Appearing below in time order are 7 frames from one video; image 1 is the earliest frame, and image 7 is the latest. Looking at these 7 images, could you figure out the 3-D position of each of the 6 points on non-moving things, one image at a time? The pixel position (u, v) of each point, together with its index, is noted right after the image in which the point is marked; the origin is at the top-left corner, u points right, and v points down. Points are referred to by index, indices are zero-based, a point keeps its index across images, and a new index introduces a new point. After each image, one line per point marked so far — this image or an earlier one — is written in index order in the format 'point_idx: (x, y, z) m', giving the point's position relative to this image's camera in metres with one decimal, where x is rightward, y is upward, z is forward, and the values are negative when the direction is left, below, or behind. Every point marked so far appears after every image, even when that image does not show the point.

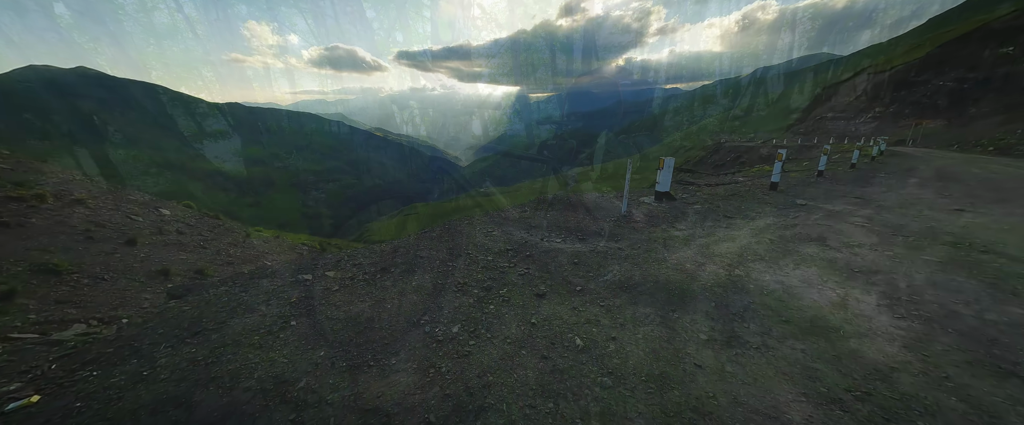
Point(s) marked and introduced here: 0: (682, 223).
0: (+5.1, -0.3, +10.9) m
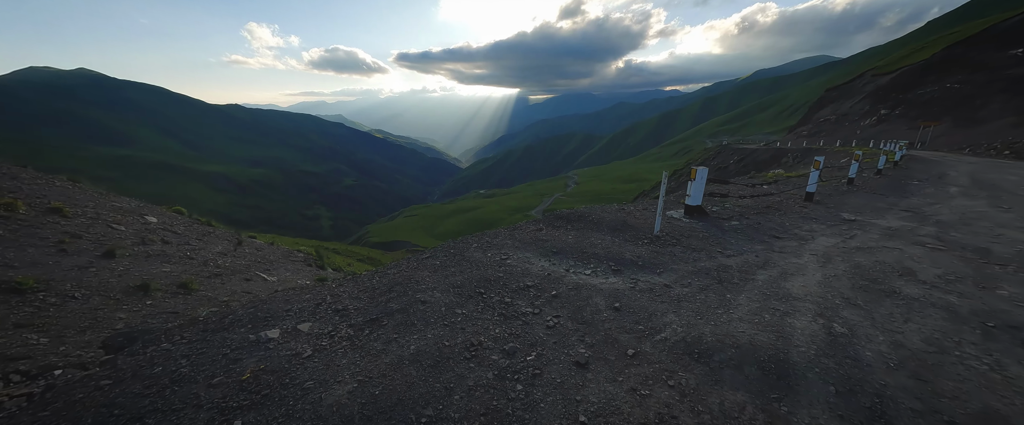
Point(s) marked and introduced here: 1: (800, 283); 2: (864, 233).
0: (+5.5, -0.8, +9.3) m
1: (+5.4, -1.3, +6.9) m
2: (+10.5, -0.6, +10.9) m
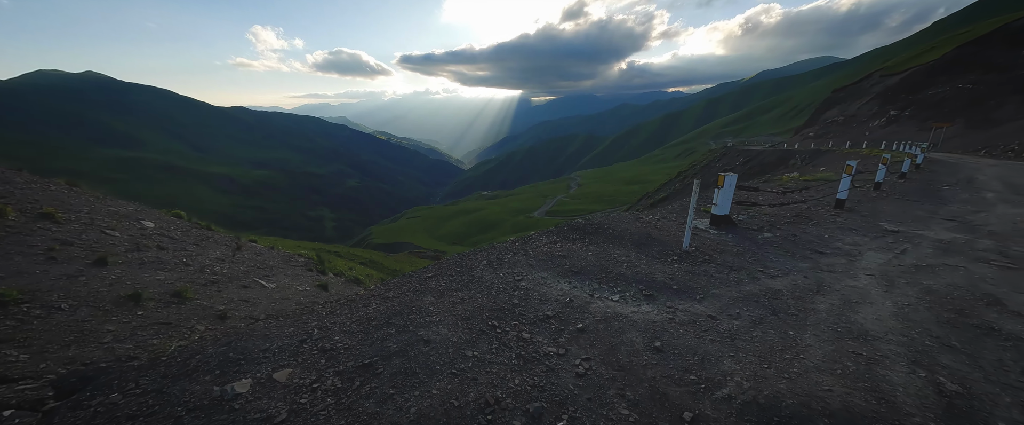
0: (+5.8, -1.1, +8.3) m
1: (+5.7, -1.6, +5.8) m
2: (+10.8, -0.9, +9.9) m
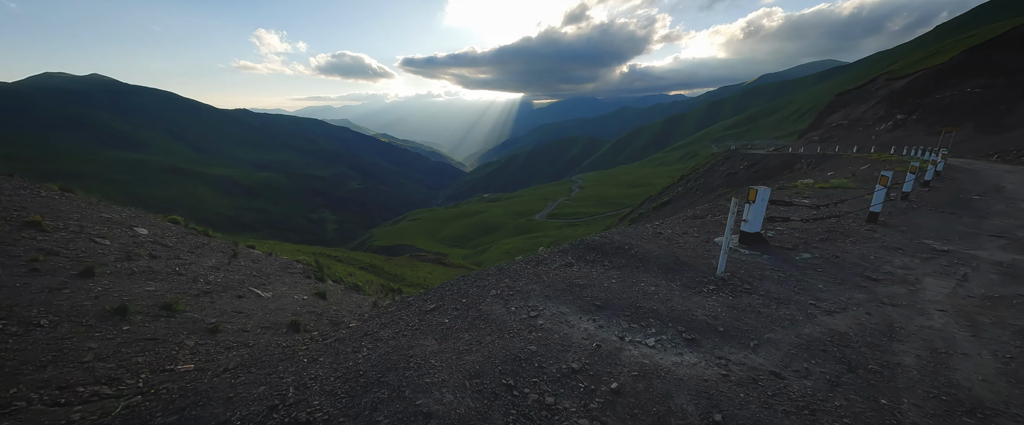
0: (+6.0, -1.6, +7.2) m
1: (+5.9, -2.0, +4.7) m
2: (+11.1, -1.4, +8.8) m
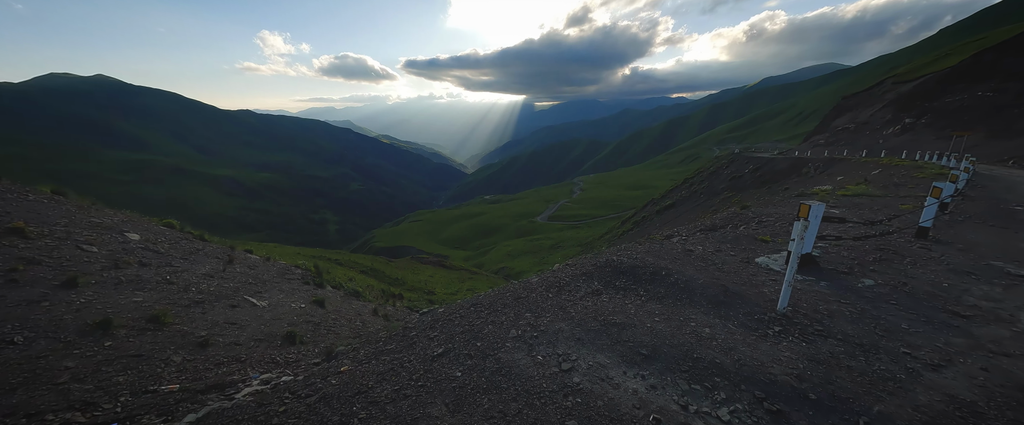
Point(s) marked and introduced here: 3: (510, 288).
0: (+6.4, -2.1, +6.0) m
1: (+6.3, -2.5, +3.5) m
2: (+11.5, -1.9, +7.5) m
3: (-0.1, -2.1, +10.3) m
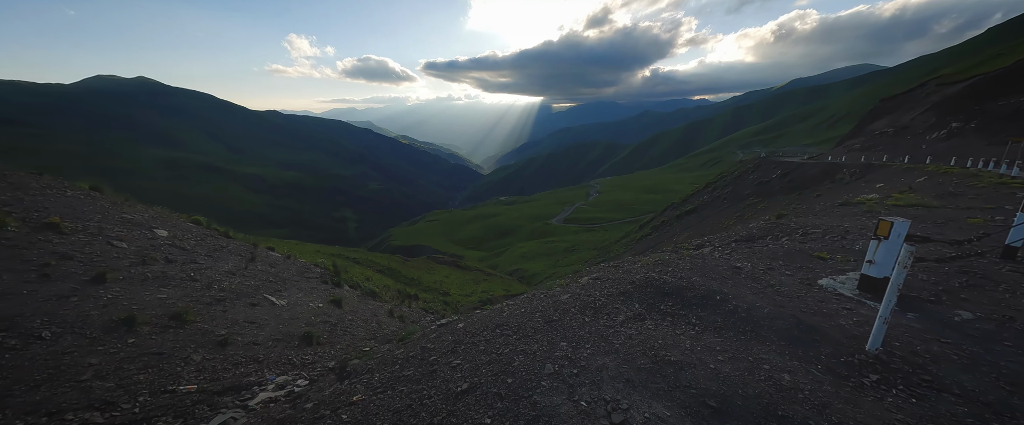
0: (+6.9, -2.4, +4.8) m
1: (+6.7, -2.8, +2.3) m
2: (+12.1, -2.3, +6.1) m
3: (+0.6, -2.4, +9.4) m
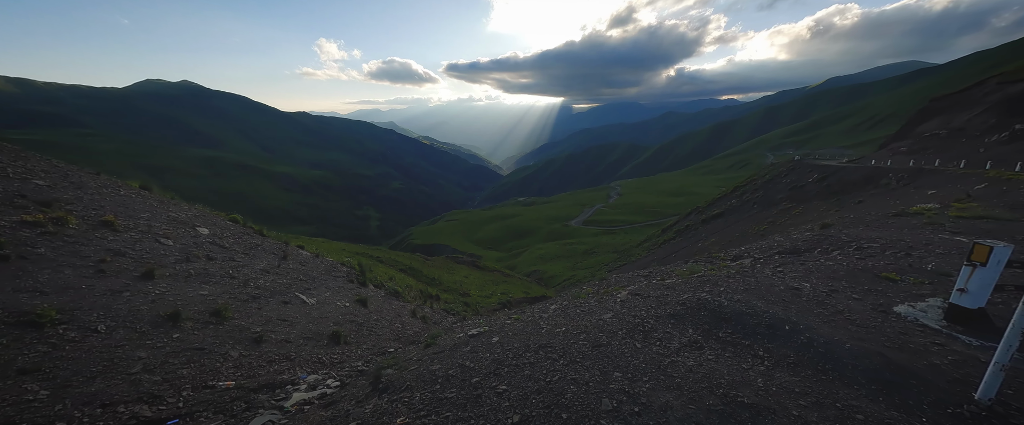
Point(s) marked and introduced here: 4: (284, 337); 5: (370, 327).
0: (+7.7, -2.8, +4.0) m
1: (+7.2, -3.2, +1.5) m
2: (+12.9, -2.8, +4.9) m
3: (+1.6, -2.7, +9.0) m
4: (-8.4, -5.0, +13.4) m
5: (-6.4, -5.6, +16.9) m
